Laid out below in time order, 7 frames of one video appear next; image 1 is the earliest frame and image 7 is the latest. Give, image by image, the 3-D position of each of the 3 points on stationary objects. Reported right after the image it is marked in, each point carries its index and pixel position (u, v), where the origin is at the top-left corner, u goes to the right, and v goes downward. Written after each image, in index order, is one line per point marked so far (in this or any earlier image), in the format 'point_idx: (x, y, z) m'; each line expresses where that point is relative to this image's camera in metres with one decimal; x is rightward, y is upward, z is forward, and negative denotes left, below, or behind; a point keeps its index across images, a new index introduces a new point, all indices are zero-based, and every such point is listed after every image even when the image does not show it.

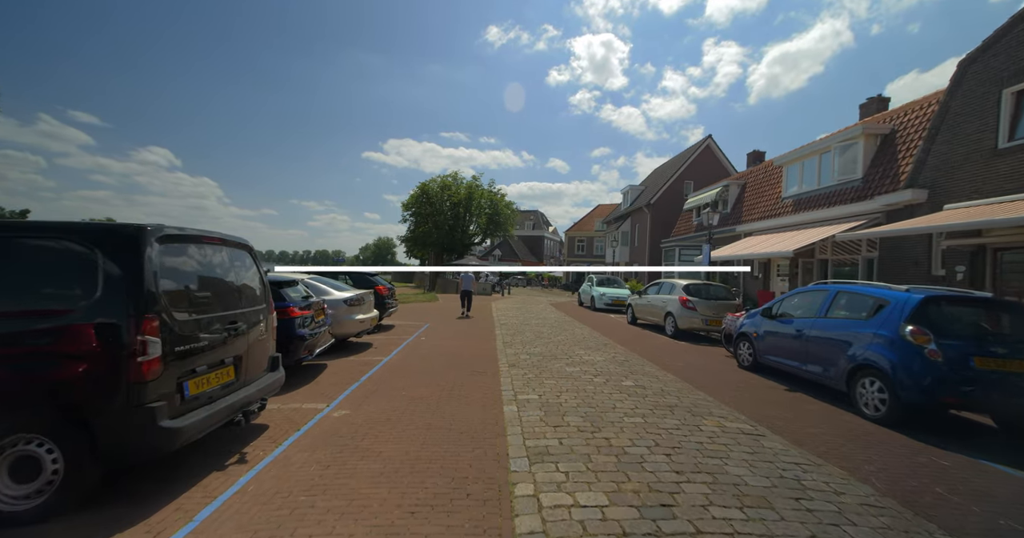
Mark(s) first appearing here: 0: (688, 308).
0: (+4.8, -1.1, +10.9) m
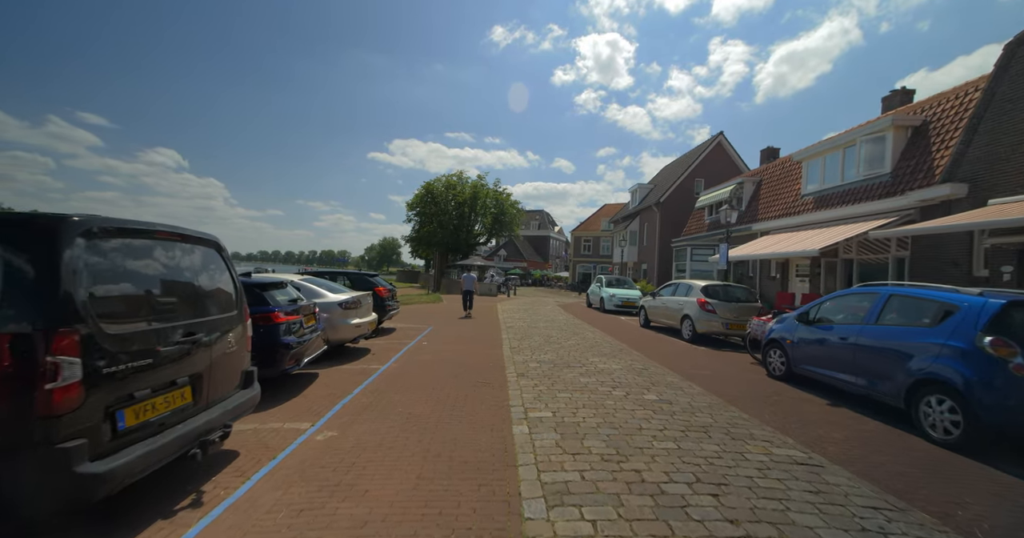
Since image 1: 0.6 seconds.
0: (+5.0, -1.1, +10.2) m
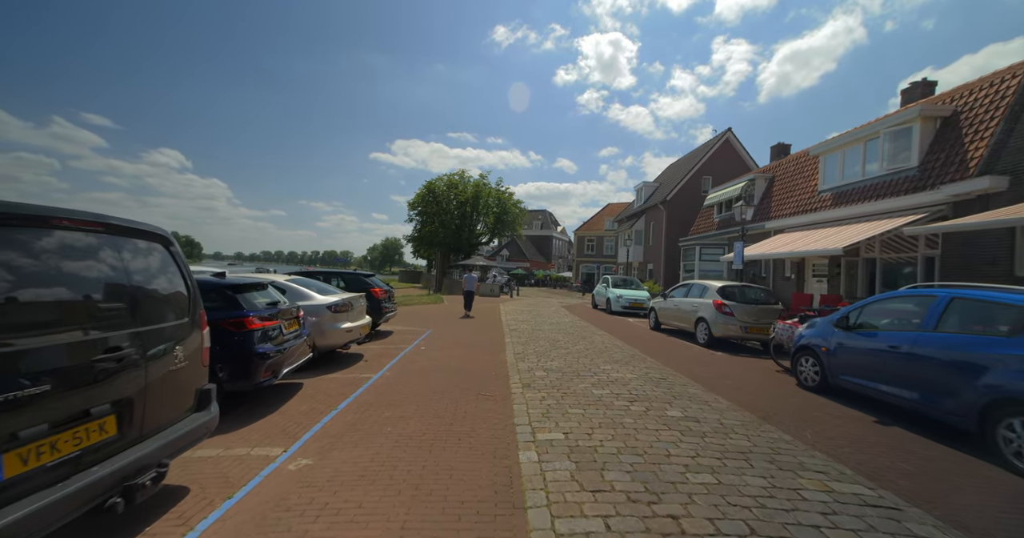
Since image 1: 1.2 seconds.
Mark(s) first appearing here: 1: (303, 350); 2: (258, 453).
0: (+5.1, -1.1, +9.6) m
1: (-3.1, -1.2, +5.8) m
2: (-2.3, -1.7, +3.6) m
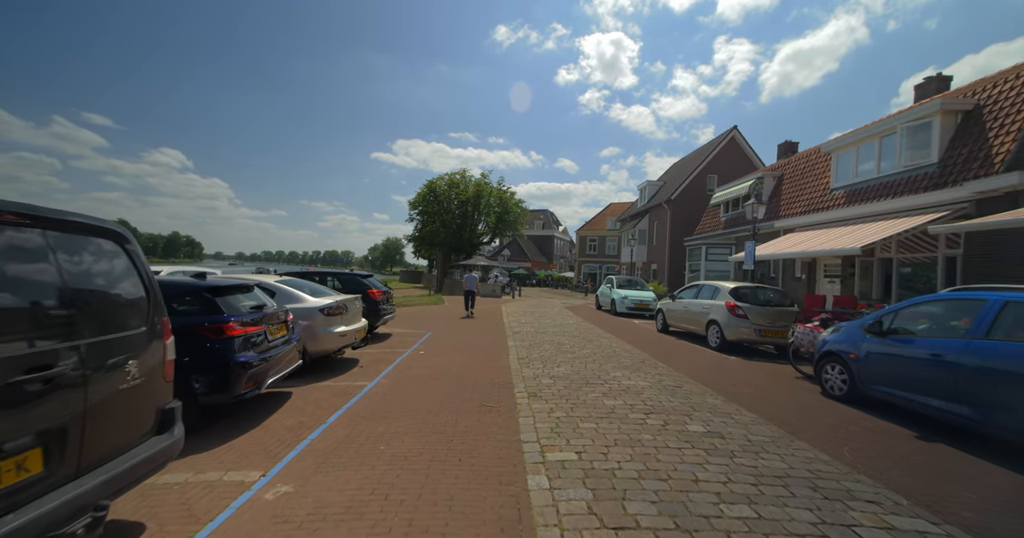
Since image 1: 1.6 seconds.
0: (+5.2, -1.1, +9.1) m
1: (-3.0, -1.2, +5.4) m
2: (-2.2, -1.7, +3.2) m
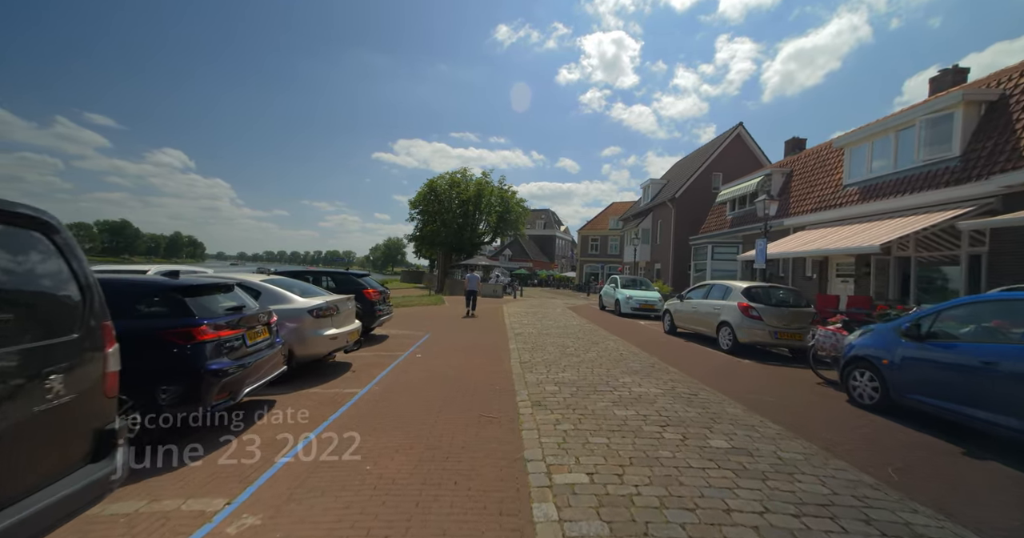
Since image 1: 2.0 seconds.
0: (+5.2, -1.1, +8.7) m
1: (-3.0, -1.2, +5.0) m
2: (-2.2, -1.7, +2.7) m
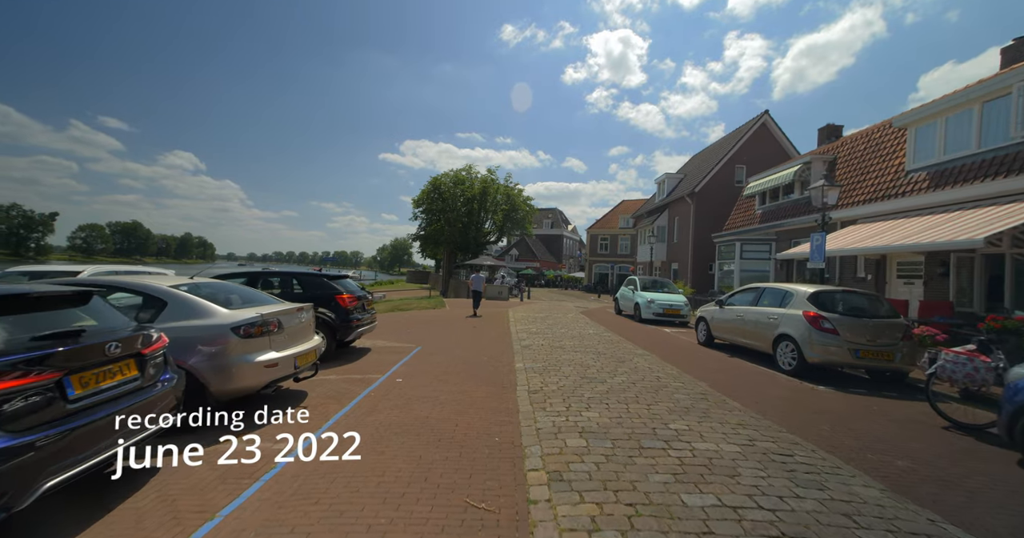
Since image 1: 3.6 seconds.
0: (+5.3, -1.1, +6.8) m
1: (-3.0, -1.2, +3.3) m
2: (-2.2, -1.7, +1.0) m
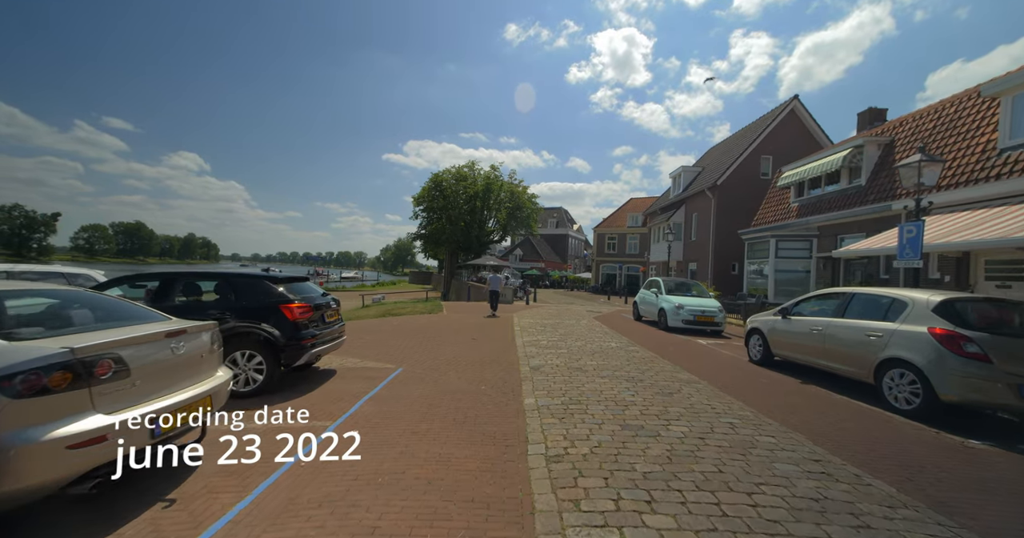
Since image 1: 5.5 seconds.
0: (+5.4, -1.0, +4.8) m
1: (-2.9, -1.2, +1.3) m
2: (-2.2, -1.6, -1.0) m
